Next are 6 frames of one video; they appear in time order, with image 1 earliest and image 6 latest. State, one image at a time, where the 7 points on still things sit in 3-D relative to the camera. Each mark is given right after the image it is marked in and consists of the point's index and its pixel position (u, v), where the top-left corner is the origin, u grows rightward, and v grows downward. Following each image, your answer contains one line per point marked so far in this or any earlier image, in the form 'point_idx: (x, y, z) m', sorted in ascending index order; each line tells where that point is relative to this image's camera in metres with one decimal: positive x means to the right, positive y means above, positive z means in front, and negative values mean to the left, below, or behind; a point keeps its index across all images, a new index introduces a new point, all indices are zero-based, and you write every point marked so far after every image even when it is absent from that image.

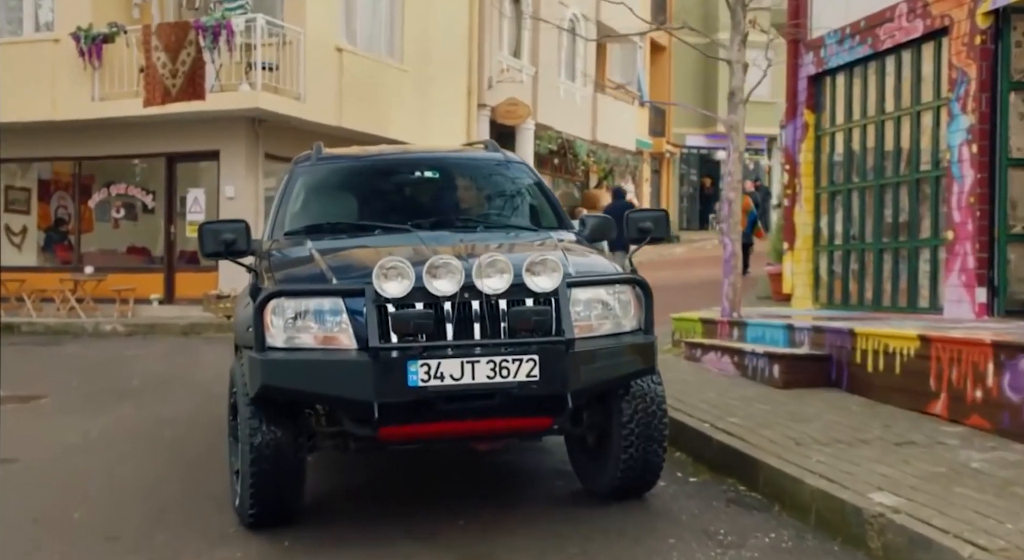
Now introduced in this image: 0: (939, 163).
0: (+4.6, +1.2, +14.3) m
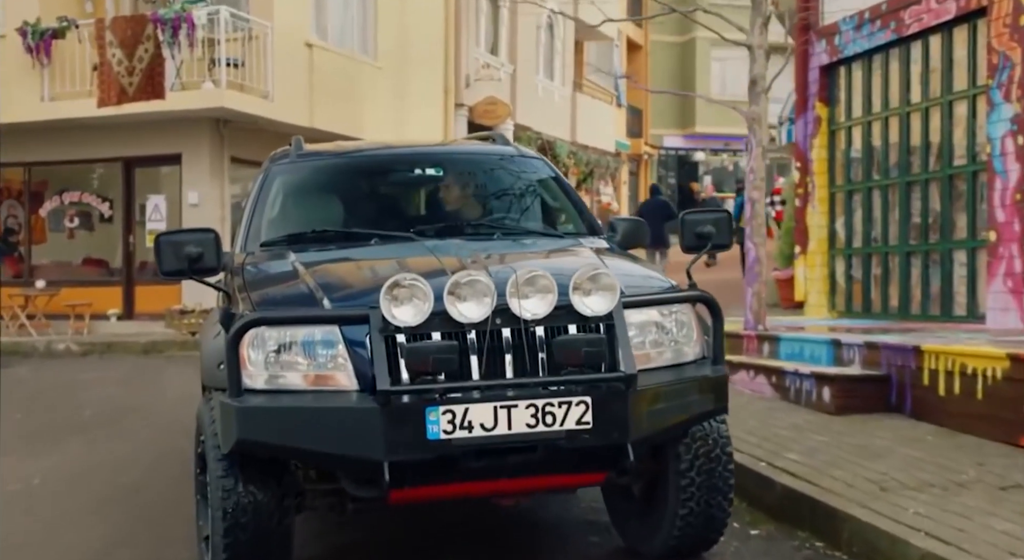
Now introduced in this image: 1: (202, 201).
0: (+4.5, +1.2, +13.1) m
1: (-3.9, +1.0, +17.4) m
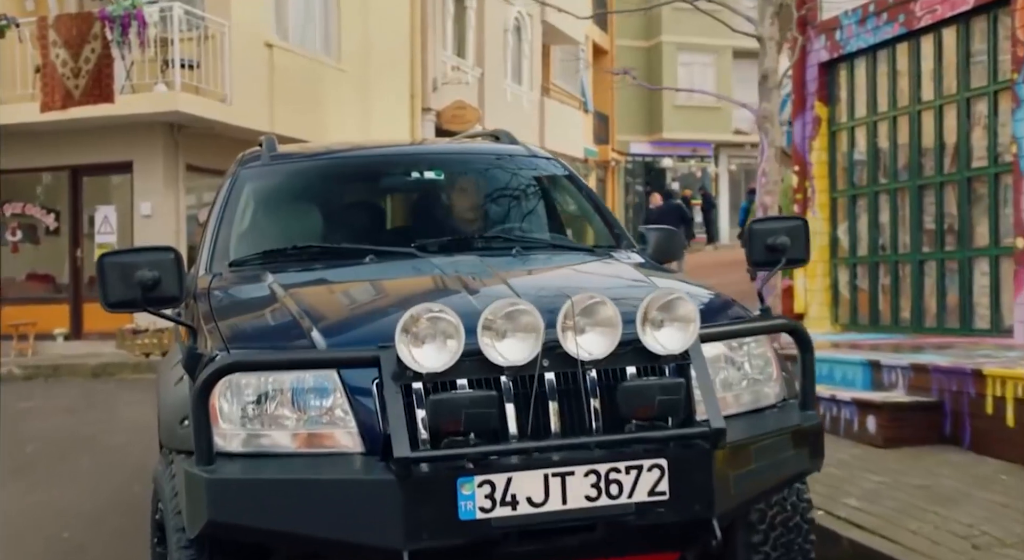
0: (+4.3, +1.1, +12.1) m
1: (-4.2, +0.8, +16.2) m
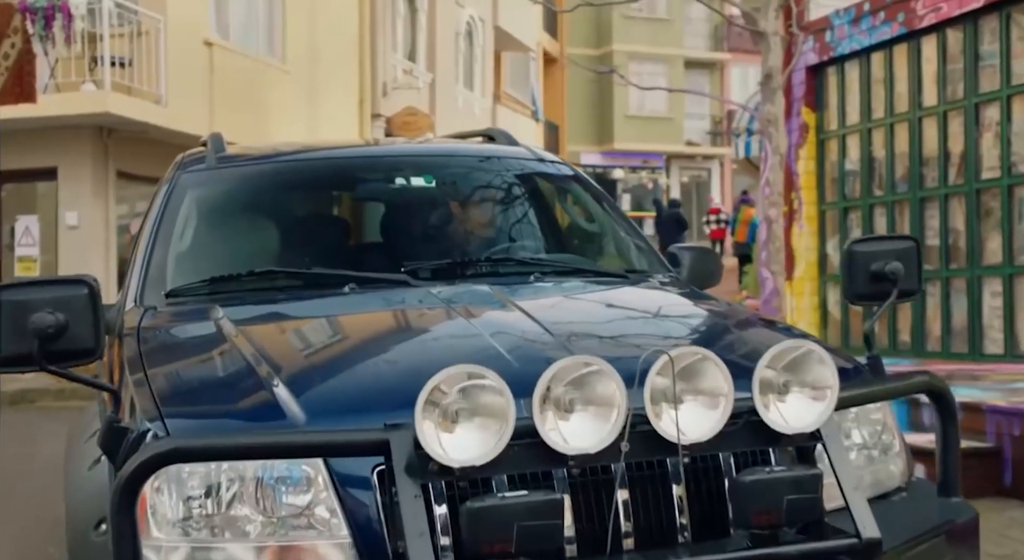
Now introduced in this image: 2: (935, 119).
0: (+4.1, +0.9, +11.2) m
1: (-4.6, +0.6, +14.9) m
2: (+3.8, +1.4, +12.2) m
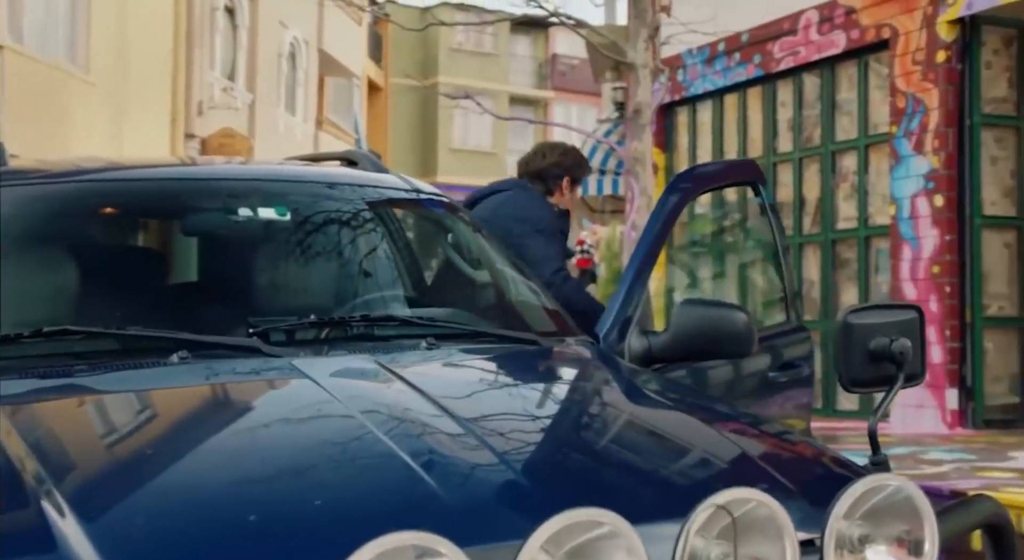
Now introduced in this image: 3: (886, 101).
0: (+2.8, +0.5, +10.8) m
1: (-6.3, +0.4, +13.2) m
2: (+2.4, +1.0, +11.7) m
3: (+3.0, +1.4, +10.9) m
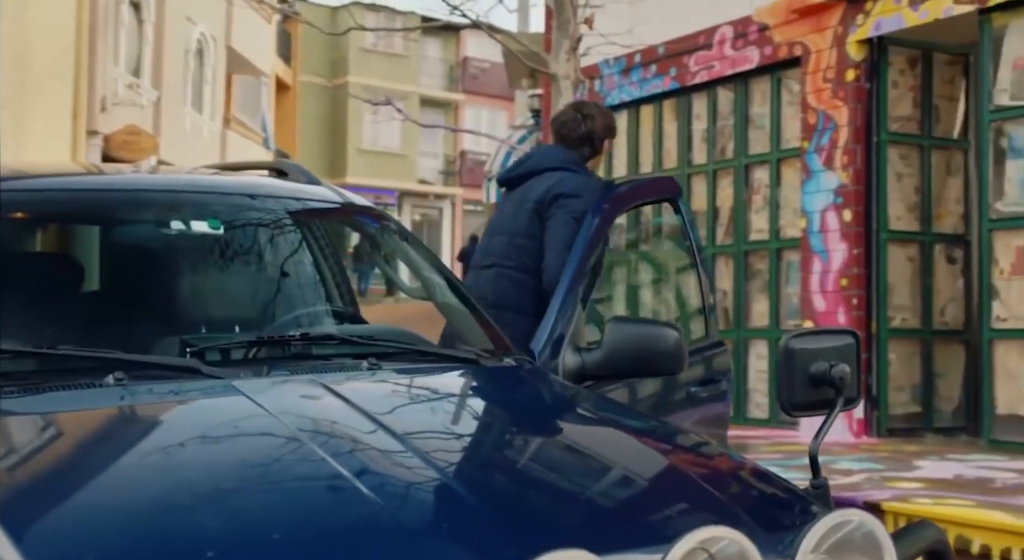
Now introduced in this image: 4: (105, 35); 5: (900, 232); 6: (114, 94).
0: (+2.2, +0.4, +11.1) m
1: (-7.1, +0.4, +12.8) m
2: (+1.7, +0.9, +11.9) m
3: (+2.3, +1.3, +11.1) m
4: (-5.5, +3.4, +19.0) m
5: (+3.0, +0.4, +10.4) m
6: (-5.5, +2.6, +19.6) m
